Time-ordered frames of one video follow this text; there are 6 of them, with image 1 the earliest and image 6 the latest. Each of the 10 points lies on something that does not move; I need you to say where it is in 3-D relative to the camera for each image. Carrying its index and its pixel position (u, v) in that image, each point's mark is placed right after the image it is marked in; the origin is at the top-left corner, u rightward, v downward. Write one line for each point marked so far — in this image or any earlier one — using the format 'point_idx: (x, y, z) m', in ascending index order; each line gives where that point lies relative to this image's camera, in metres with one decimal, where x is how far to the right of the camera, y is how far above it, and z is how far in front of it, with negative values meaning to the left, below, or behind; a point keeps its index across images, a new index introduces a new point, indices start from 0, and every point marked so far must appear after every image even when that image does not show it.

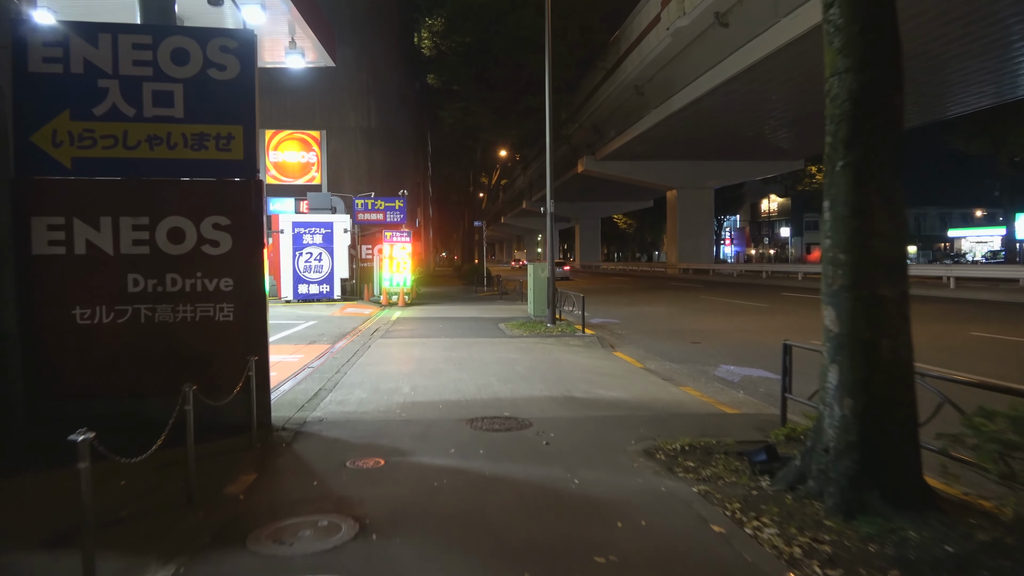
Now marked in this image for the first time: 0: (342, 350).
0: (-2.6, -1.0, +11.4) m
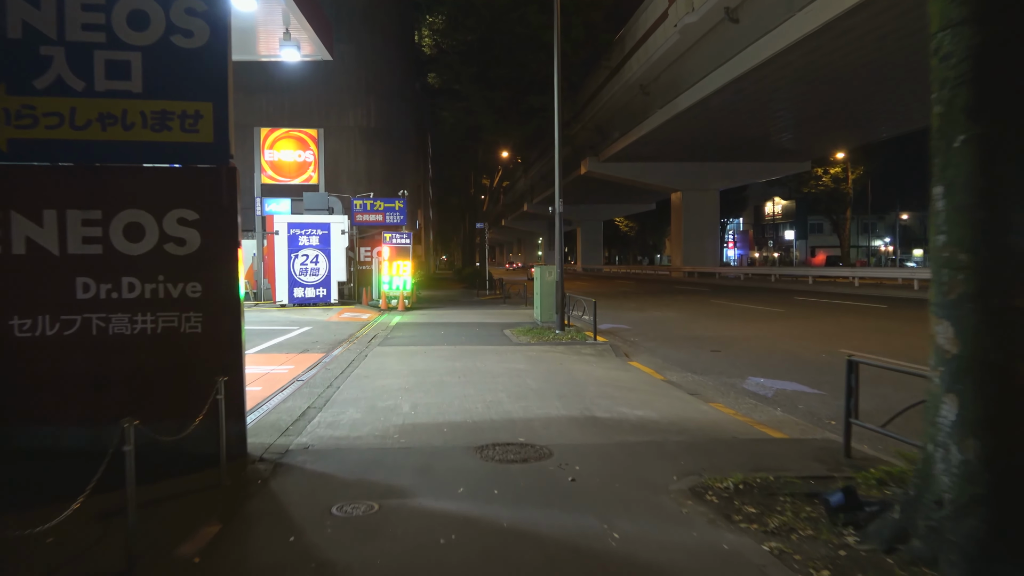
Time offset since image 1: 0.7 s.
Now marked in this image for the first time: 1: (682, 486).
0: (-2.5, -1.0, +10.5) m
1: (+1.0, -1.2, +4.5) m
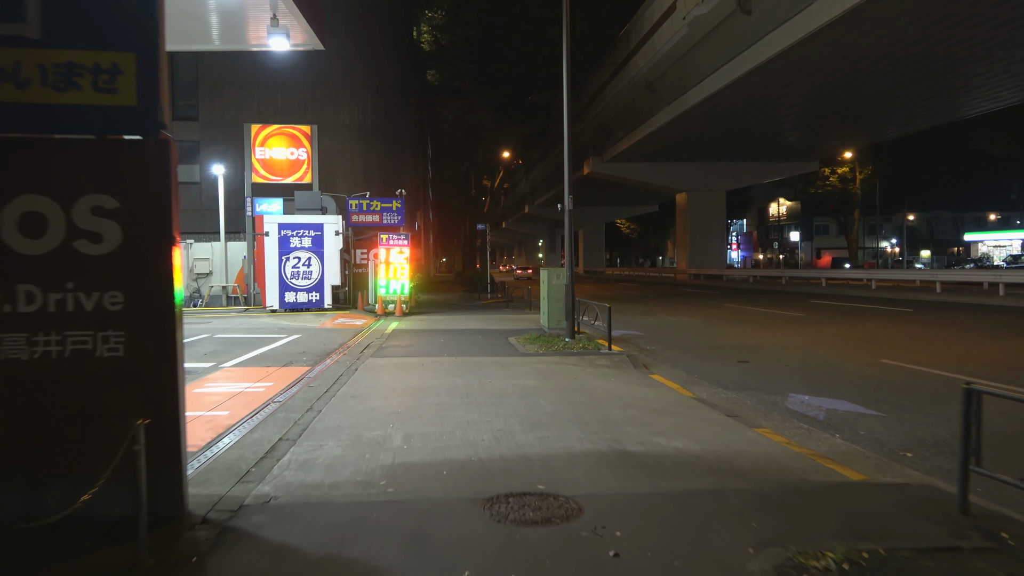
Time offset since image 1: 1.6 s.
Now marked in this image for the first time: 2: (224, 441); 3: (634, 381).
0: (-2.4, -1.1, +9.3) m
1: (+1.1, -1.3, +3.4) m
2: (-2.2, -1.2, +5.7) m
3: (+1.6, -1.2, +9.7) m
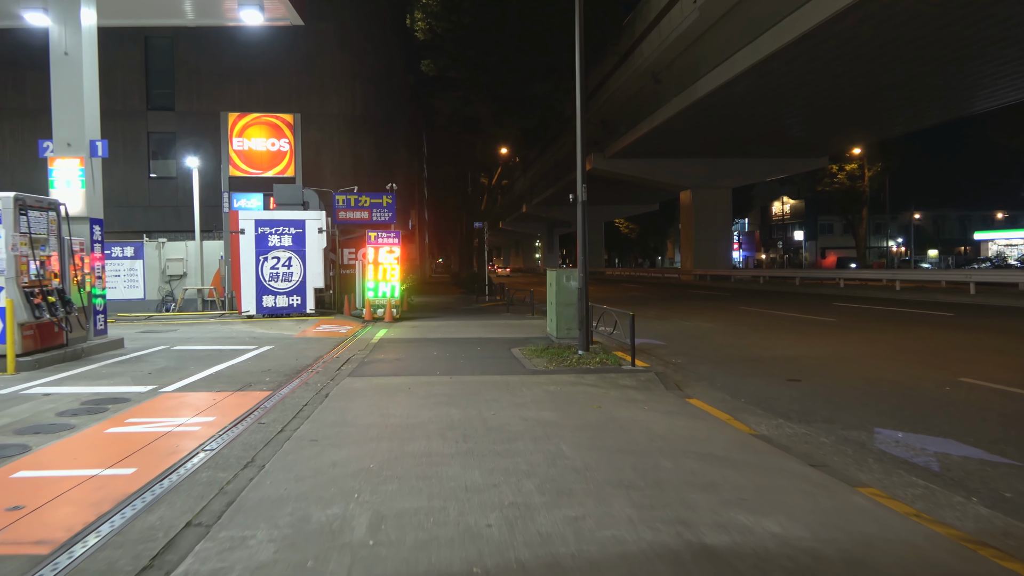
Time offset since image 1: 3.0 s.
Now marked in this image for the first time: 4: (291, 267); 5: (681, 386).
0: (-2.3, -1.2, +7.4) m
1: (+1.3, -1.3, +1.5) m
2: (-2.1, -1.2, +3.9) m
3: (+1.7, -1.3, +7.8) m
4: (-5.6, +0.5, +18.6) m
5: (+2.1, -1.2, +9.3) m
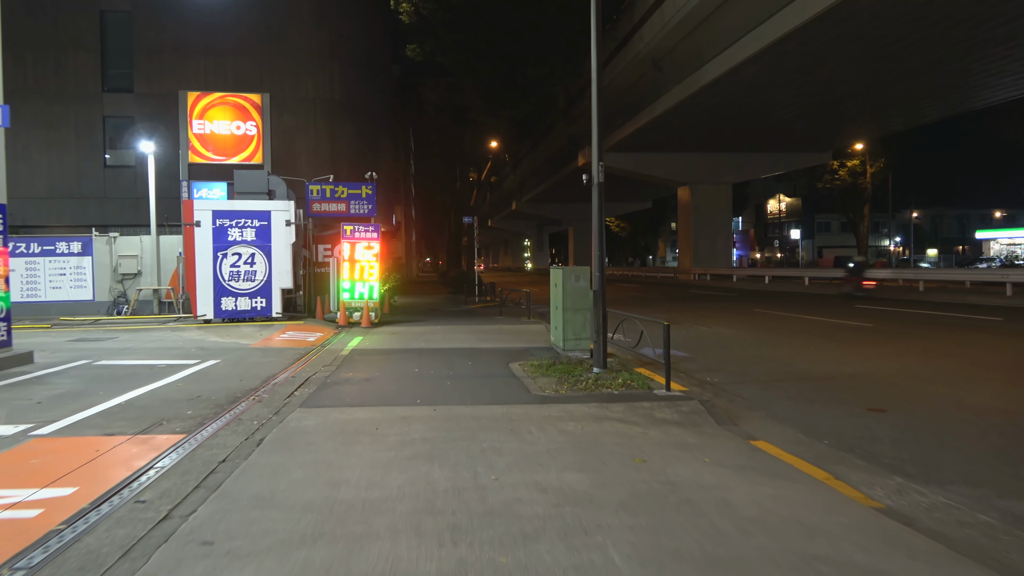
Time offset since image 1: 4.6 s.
0: (-2.2, -1.2, +5.2) m
1: (+1.4, -1.4, -0.7) m
2: (-2.0, -1.3, +1.6) m
3: (+1.7, -1.3, +5.6) m
4: (-5.7, +0.5, +16.3) m
5: (+2.2, -1.3, +7.2) m
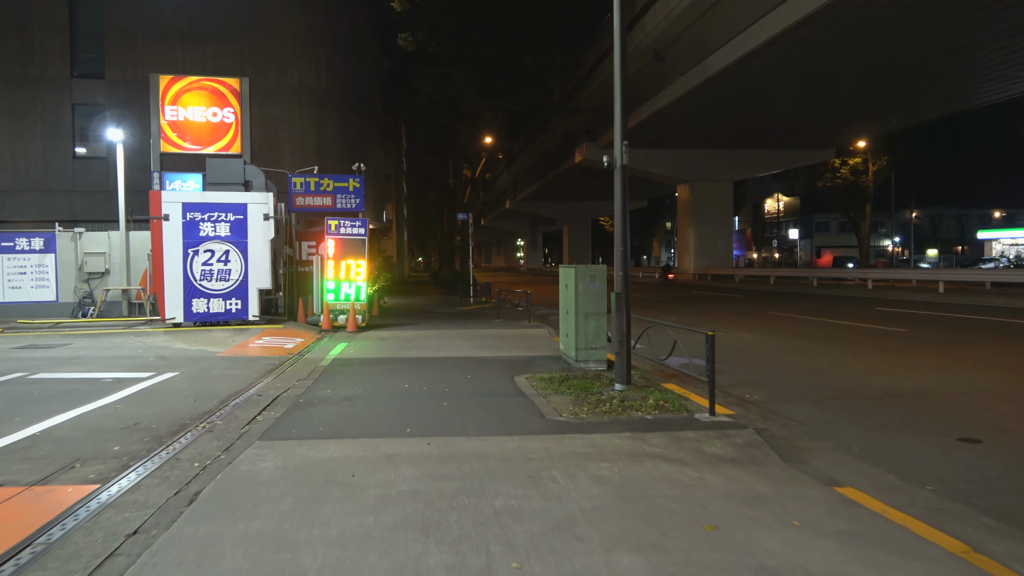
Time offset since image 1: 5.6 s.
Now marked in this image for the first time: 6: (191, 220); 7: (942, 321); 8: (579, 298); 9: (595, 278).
0: (-2.1, -1.2, +3.8) m
1: (+1.6, -1.4, -2.1) m
2: (-1.9, -1.3, +0.2) m
3: (+1.9, -1.3, +4.2) m
4: (-5.7, +0.5, +14.8) m
5: (+2.3, -1.3, +5.8) m
6: (-6.3, +1.3, +14.5) m
7: (+9.5, -0.7, +16.3) m
8: (+0.9, -0.1, +9.2) m
9: (+1.1, +0.1, +9.3) m
